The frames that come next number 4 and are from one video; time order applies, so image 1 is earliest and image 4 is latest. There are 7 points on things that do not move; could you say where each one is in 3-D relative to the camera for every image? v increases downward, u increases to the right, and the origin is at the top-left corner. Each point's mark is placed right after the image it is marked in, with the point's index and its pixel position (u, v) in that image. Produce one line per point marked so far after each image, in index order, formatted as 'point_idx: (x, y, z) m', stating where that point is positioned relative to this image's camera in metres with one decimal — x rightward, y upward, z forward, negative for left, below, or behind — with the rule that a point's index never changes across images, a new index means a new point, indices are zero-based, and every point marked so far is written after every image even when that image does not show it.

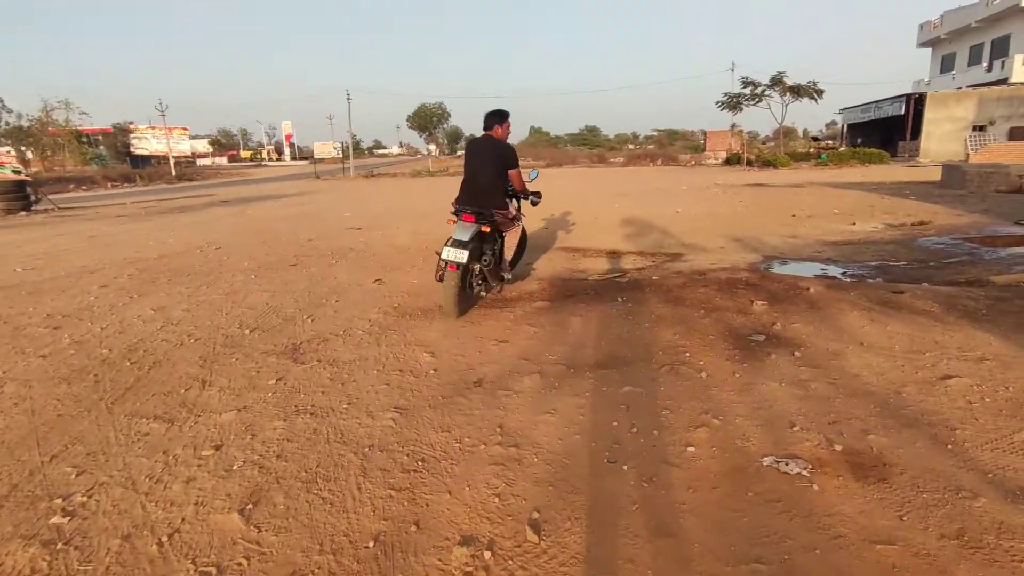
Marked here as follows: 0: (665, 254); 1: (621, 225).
0: (+2.1, +0.5, +7.8) m
1: (+2.0, +1.2, +10.9) m
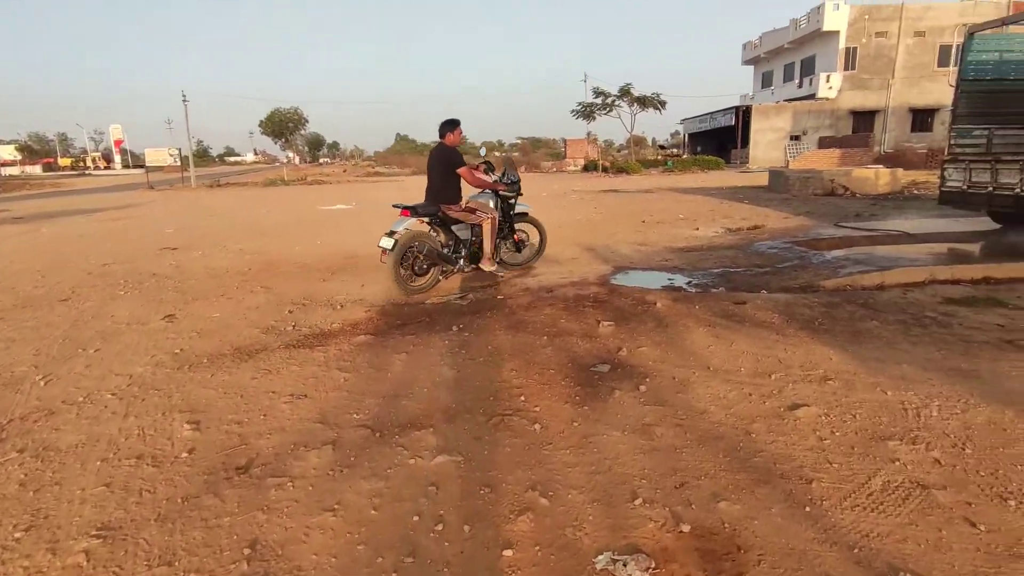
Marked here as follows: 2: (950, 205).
0: (0.0, +0.3, +7.3) m
1: (-0.7, +0.9, +10.4) m
2: (+6.2, +1.2, +8.3) m
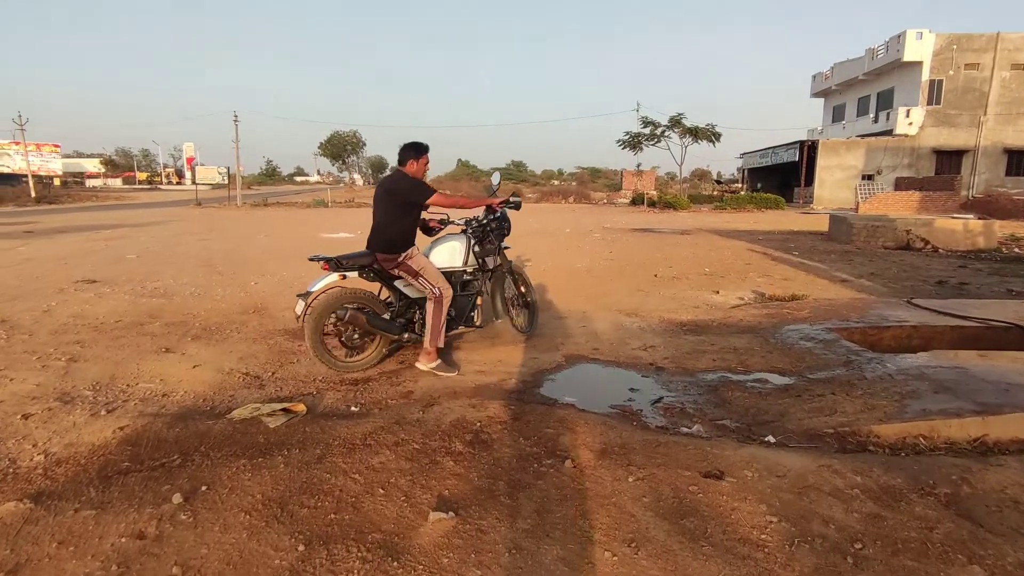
0: (-0.7, -0.5, +5.2) m
1: (-1.1, 0.0, +8.4) m
2: (+5.6, 0.0, +5.7) m
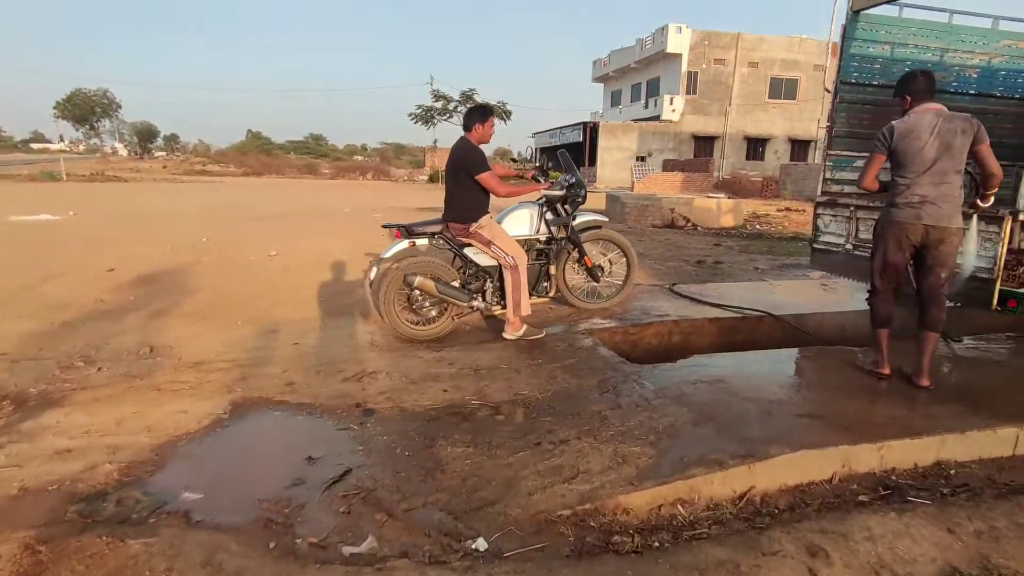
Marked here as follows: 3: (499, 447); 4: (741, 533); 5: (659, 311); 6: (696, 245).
0: (-2.8, -0.7, +3.3) m
1: (-4.2, 0.0, +6.1) m
2: (+3.0, +0.2, +5.6) m
3: (-0.1, -0.8, +2.8) m
4: (+0.9, -0.9, +2.2) m
5: (+1.3, -0.2, +5.1) m
6: (+3.2, +0.7, +10.1) m
